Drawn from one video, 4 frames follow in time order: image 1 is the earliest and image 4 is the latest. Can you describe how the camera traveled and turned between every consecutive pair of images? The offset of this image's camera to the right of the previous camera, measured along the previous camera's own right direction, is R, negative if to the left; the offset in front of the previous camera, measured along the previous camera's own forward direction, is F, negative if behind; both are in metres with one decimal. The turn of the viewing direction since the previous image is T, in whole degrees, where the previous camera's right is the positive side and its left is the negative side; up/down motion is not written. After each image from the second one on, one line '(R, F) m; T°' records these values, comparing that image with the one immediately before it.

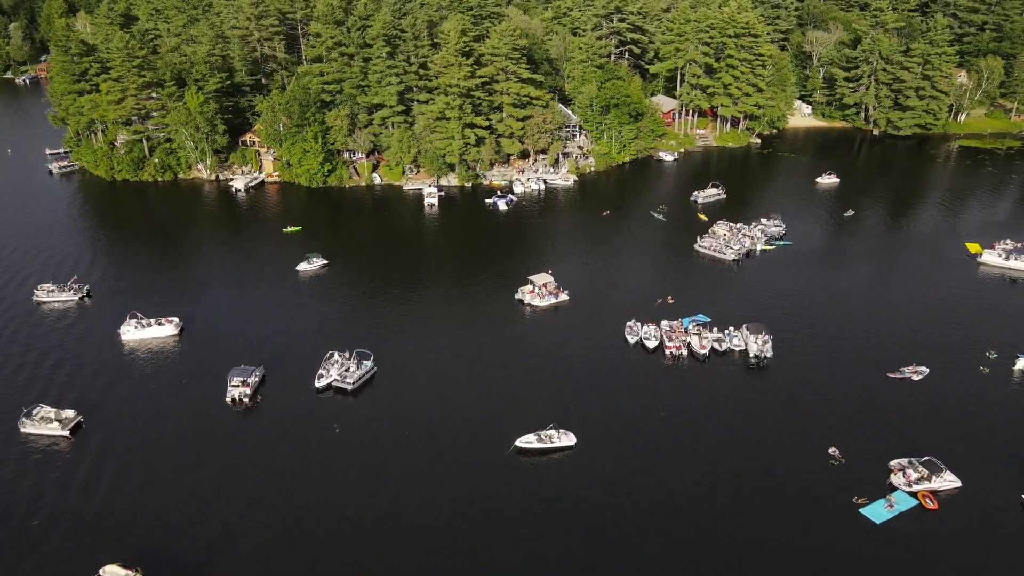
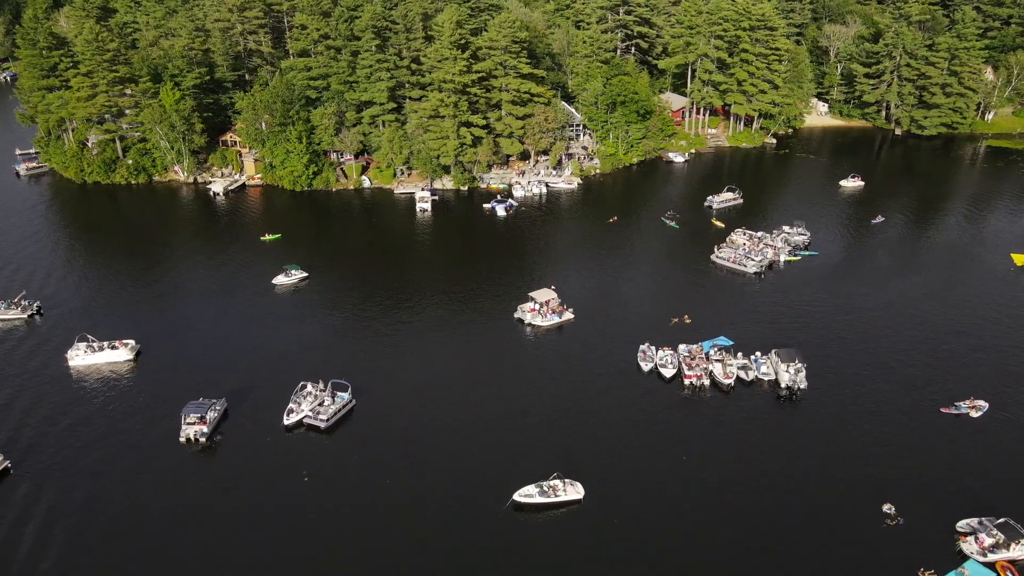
(+0.2, +6.4) m; 0°
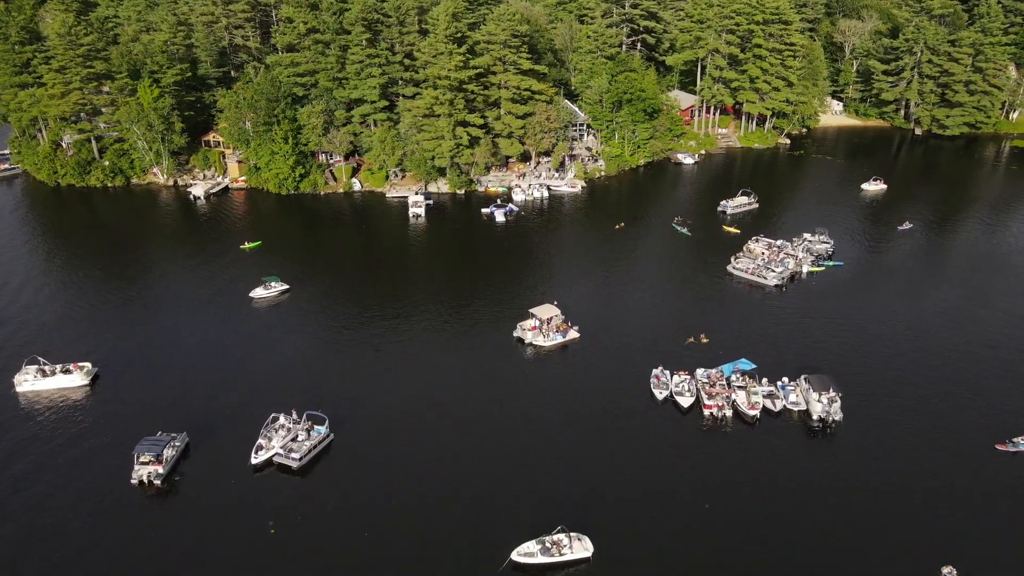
(+0.1, +5.1) m; 0°
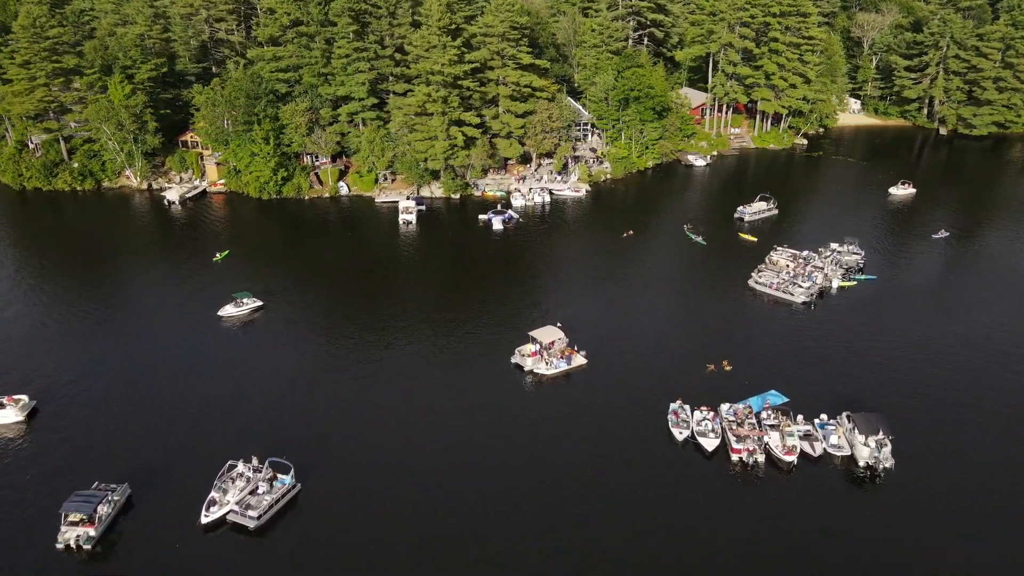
(+0.2, +5.7) m; 0°
